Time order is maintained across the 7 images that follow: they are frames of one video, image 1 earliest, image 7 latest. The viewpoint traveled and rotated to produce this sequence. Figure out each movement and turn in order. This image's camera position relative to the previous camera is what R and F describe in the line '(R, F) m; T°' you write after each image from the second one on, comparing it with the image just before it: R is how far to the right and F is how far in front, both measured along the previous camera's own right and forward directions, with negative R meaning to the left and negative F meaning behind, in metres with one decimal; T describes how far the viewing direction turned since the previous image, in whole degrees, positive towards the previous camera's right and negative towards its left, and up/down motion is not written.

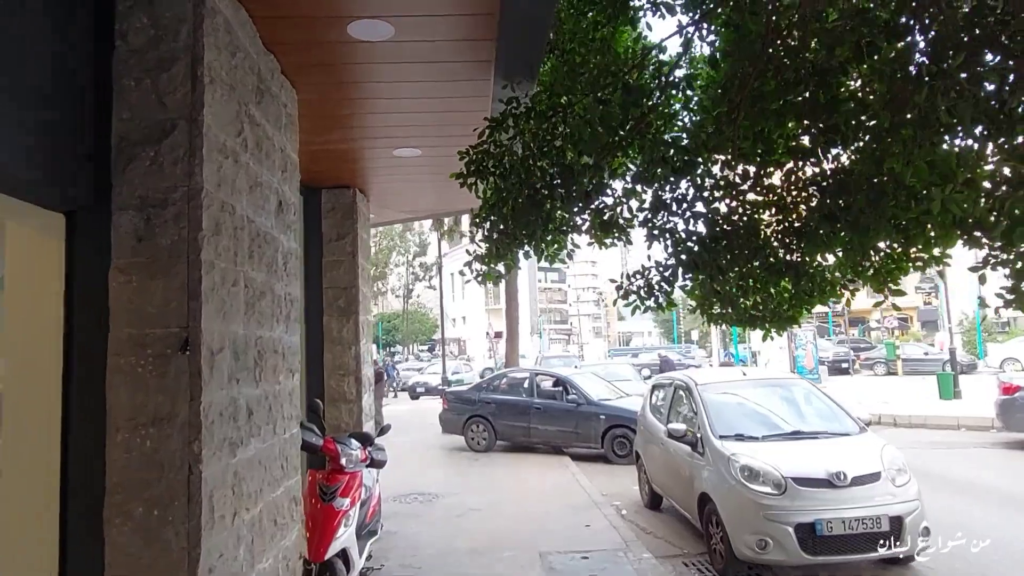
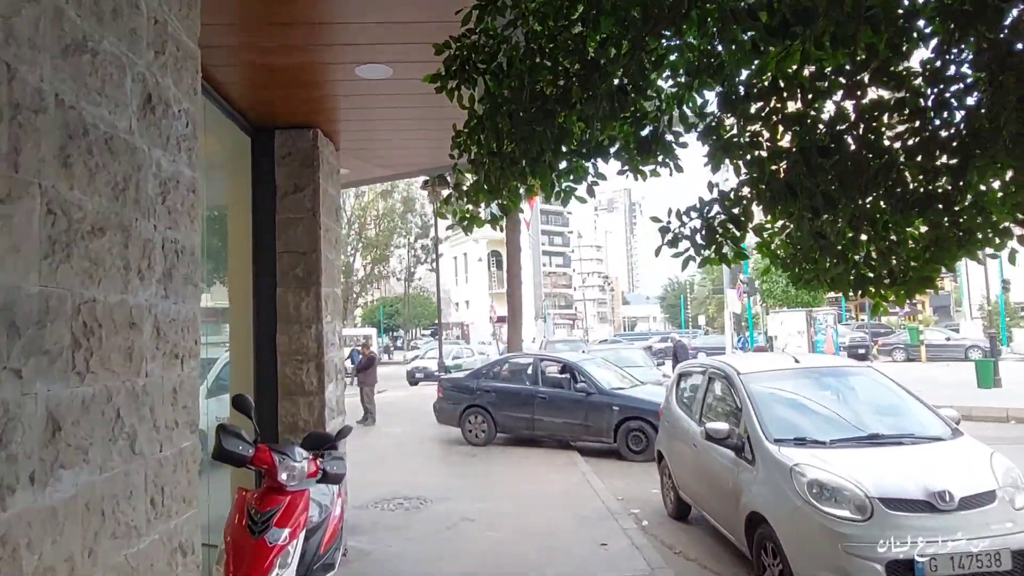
(0.0, +1.4) m; 0°
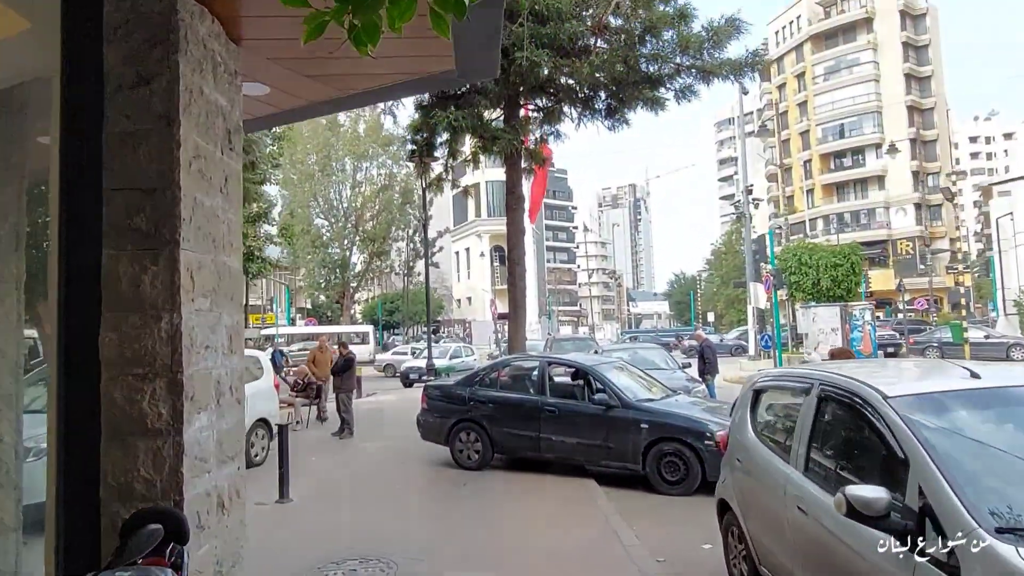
(0.0, +2.3) m; 0°
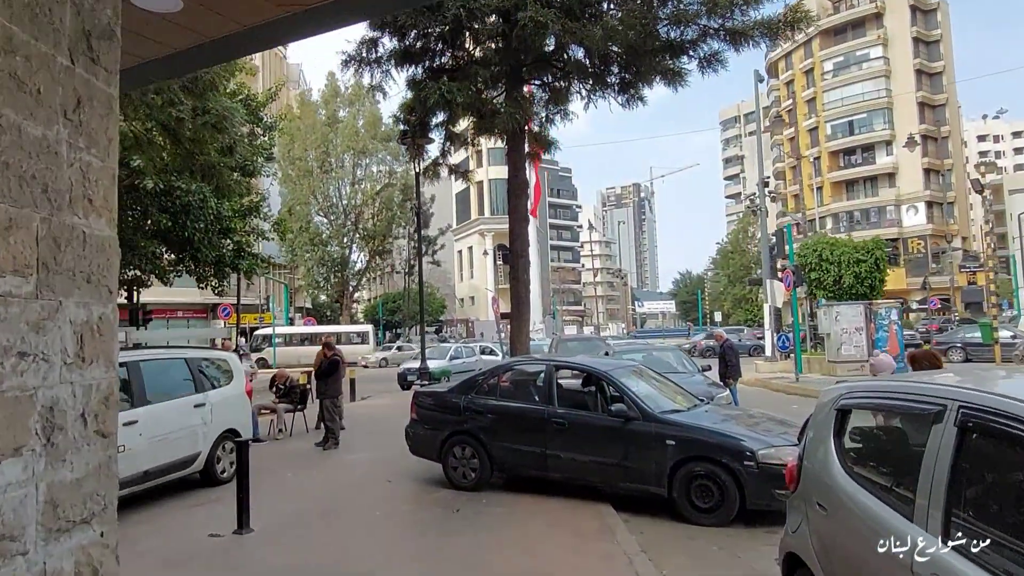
(0.0, +1.3) m; 0°
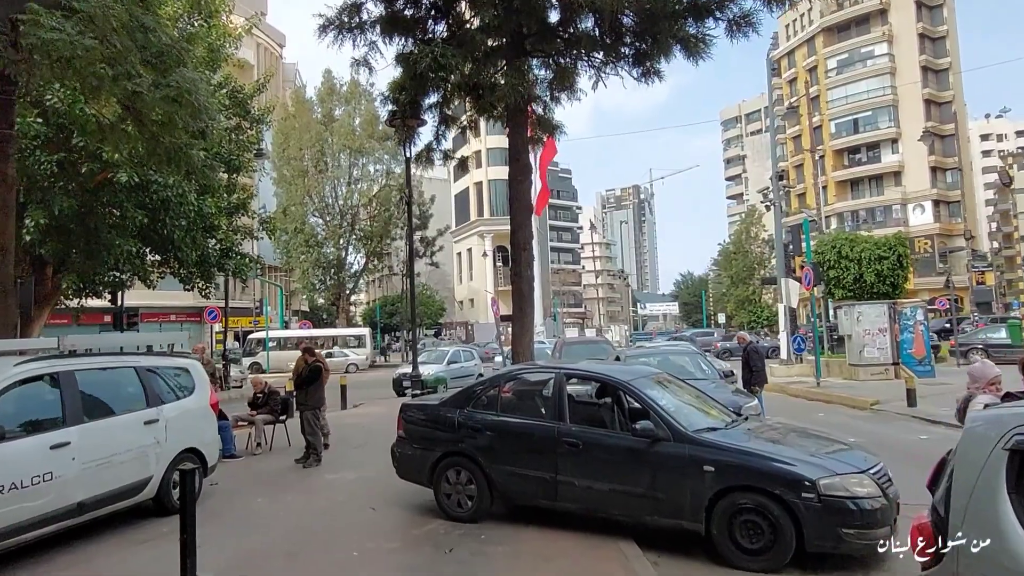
(0.0, +1.2) m; 0°
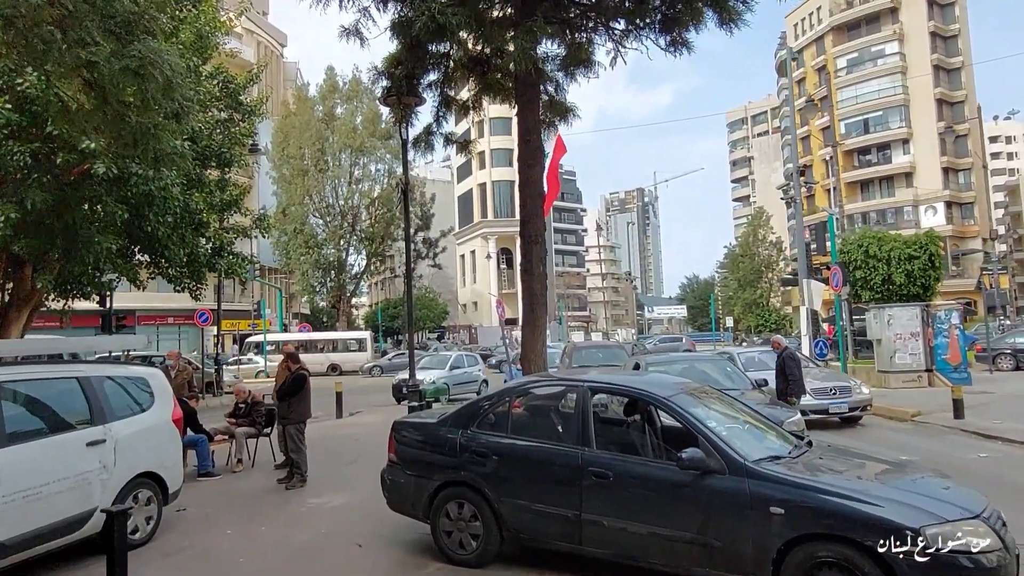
(-0.1, +1.2) m; 0°
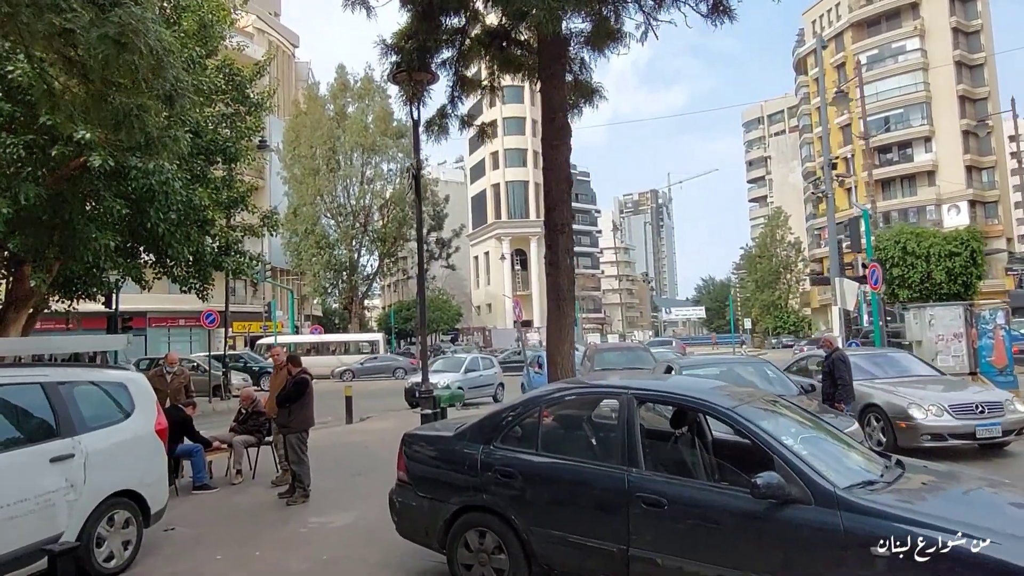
(-0.1, +0.9) m; -1°
